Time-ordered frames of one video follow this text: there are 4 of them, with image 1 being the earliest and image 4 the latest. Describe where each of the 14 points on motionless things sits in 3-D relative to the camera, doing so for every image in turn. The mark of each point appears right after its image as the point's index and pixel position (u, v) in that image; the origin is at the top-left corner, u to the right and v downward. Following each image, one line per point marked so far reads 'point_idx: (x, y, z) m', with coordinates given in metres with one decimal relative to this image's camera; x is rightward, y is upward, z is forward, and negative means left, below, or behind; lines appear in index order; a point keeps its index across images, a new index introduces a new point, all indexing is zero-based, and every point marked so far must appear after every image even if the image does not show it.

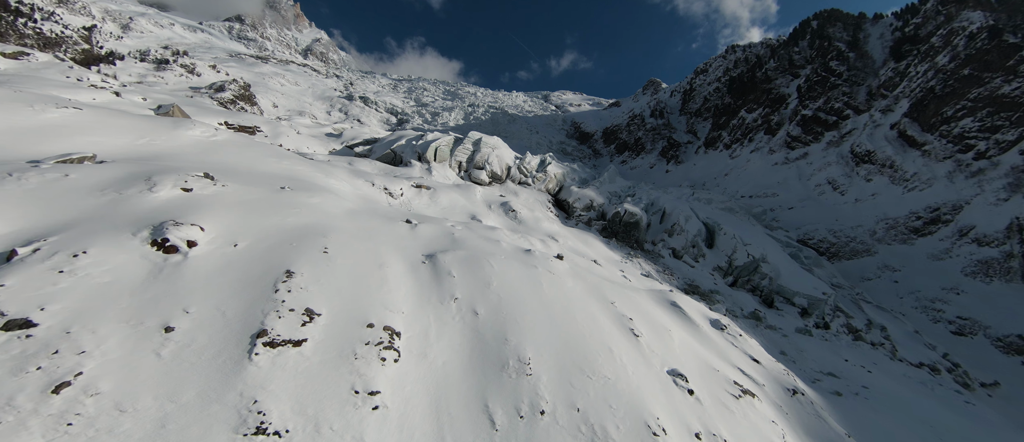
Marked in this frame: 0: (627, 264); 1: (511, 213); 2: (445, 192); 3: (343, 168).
0: (+5.8, -2.2, +19.5) m
1: (-0.1, +0.4, +19.4) m
2: (-3.1, +1.3, +17.1) m
3: (-6.9, +2.2, +15.7) m
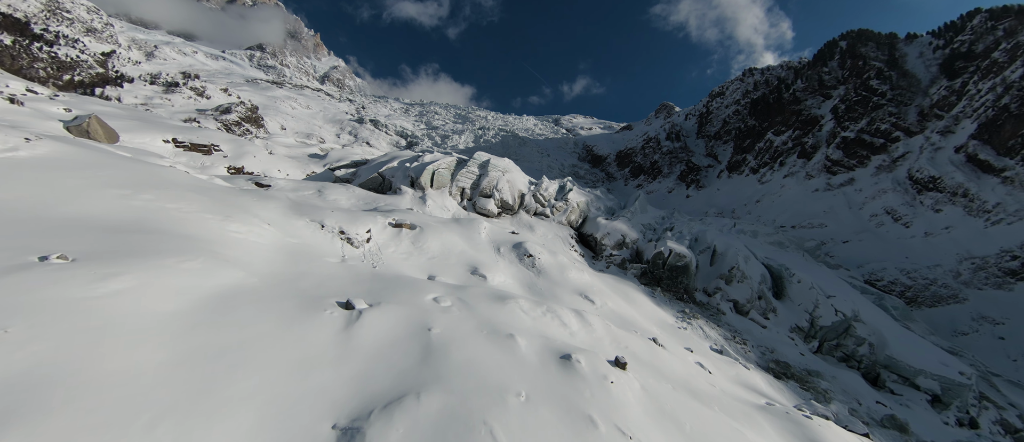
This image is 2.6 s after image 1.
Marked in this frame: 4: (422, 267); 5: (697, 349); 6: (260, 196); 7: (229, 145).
0: (+6.4, -4.1, +14.1) m
1: (+0.6, -1.4, +14.3) m
2: (-2.5, -0.4, +12.2) m
3: (-6.3, +0.6, +10.9) m
4: (-2.5, -1.3, +10.6) m
5: (+6.1, -4.2, +12.5) m
6: (-6.6, +0.7, +10.0) m
7: (-14.7, +3.9, +19.8) m
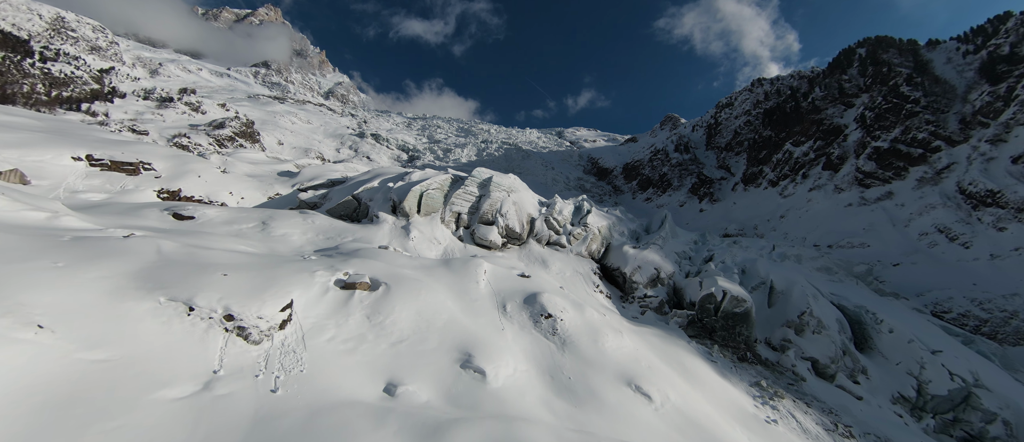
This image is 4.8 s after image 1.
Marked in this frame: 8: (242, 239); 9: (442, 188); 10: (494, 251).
0: (+6.7, -5.3, +9.7) m
1: (+0.9, -2.6, +10.0) m
2: (-2.2, -1.5, +8.0) m
3: (-6.1, -0.5, +6.8) m
4: (-2.2, -2.4, +6.4) m
5: (+6.4, -5.3, +8.1) m
6: (-6.4, -0.5, +5.8) m
7: (-14.3, +2.4, +15.9) m
8: (-7.6, -0.5, +10.8) m
9: (-3.1, +1.5, +17.0) m
10: (-0.7, -1.3, +16.4) m
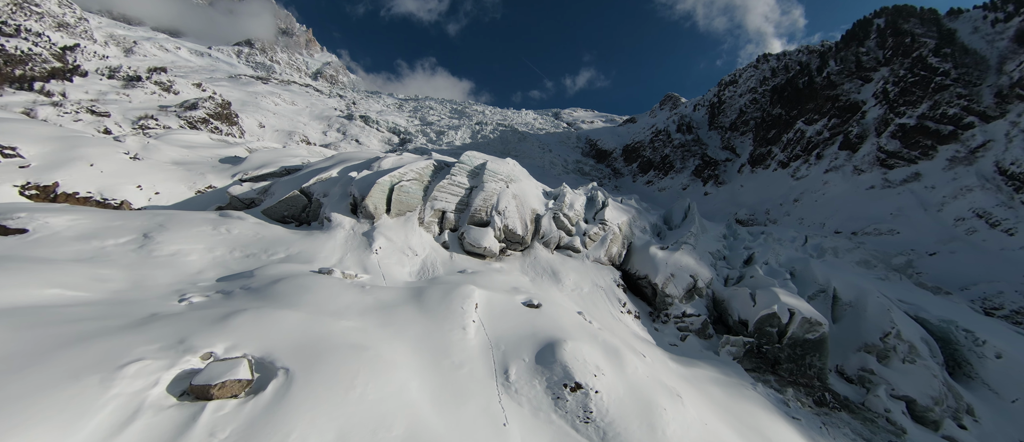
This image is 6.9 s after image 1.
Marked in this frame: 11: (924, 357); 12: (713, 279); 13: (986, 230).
0: (+6.9, -5.5, +6.1) m
1: (+1.0, -2.9, +6.3) m
2: (-2.1, -1.9, +4.2) m
3: (-6.0, -1.0, +2.9) m
4: (-2.1, -2.8, +2.6) m
5: (+6.5, -5.6, +4.5) m
6: (-6.2, -1.0, +1.9) m
7: (-14.3, +2.3, +11.7) m
8: (-7.5, -0.8, +6.9) m
9: (-3.1, +1.5, +13.0) m
10: (-0.7, -1.3, +12.6) m
11: (+12.7, -4.2, +11.7) m
12: (+7.5, -2.2, +14.0) m
13: (+34.8, -0.9, +26.7) m
